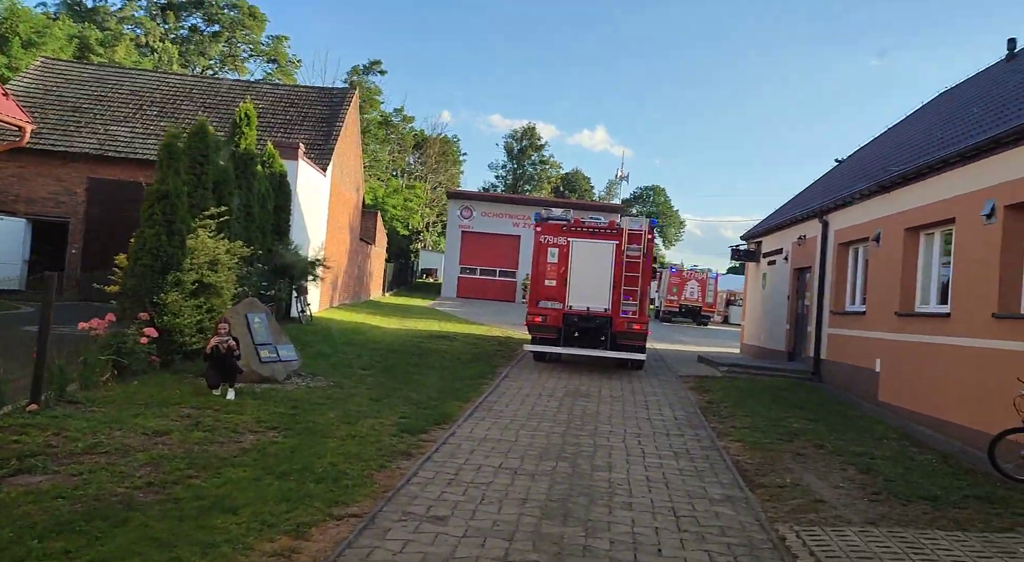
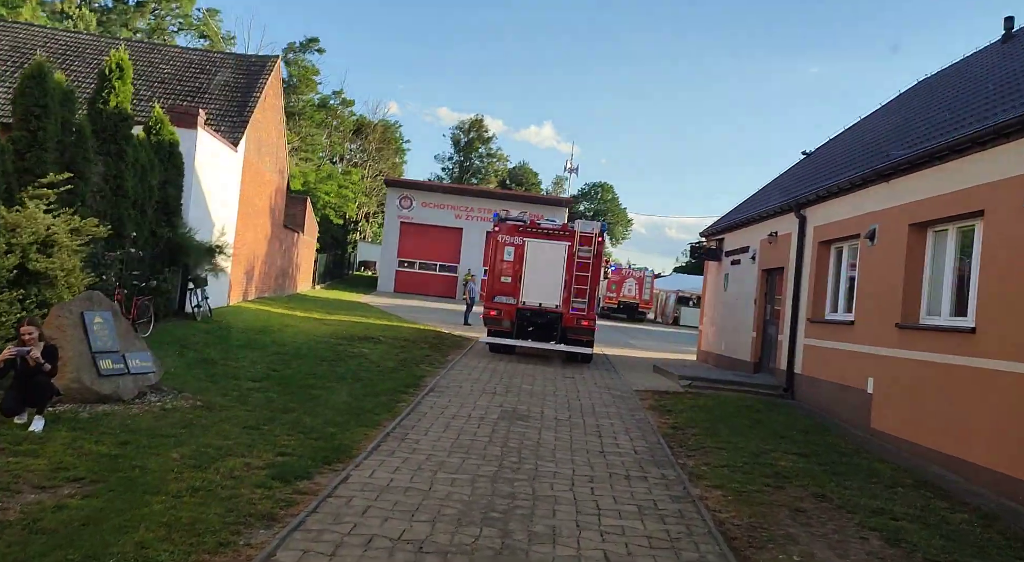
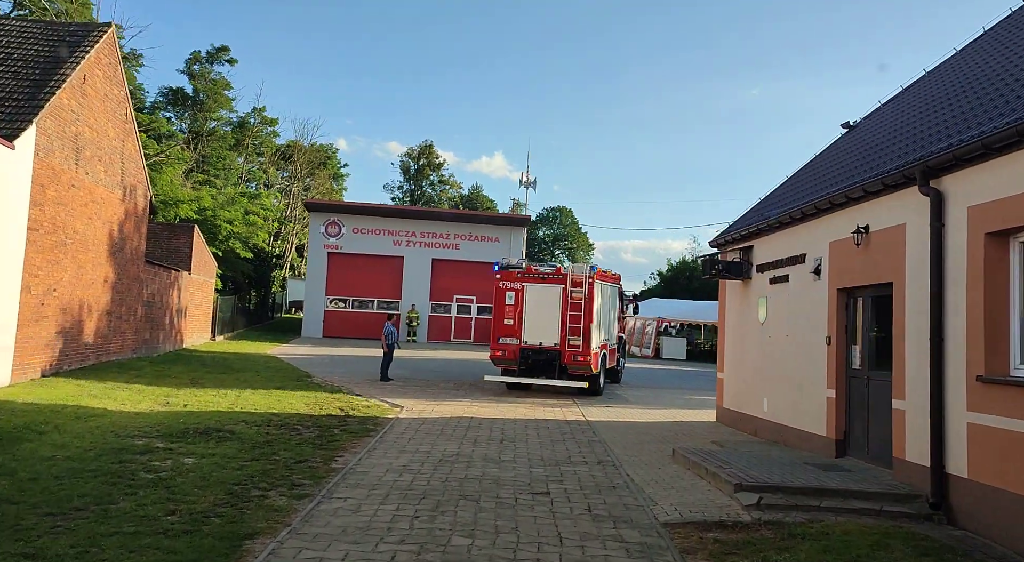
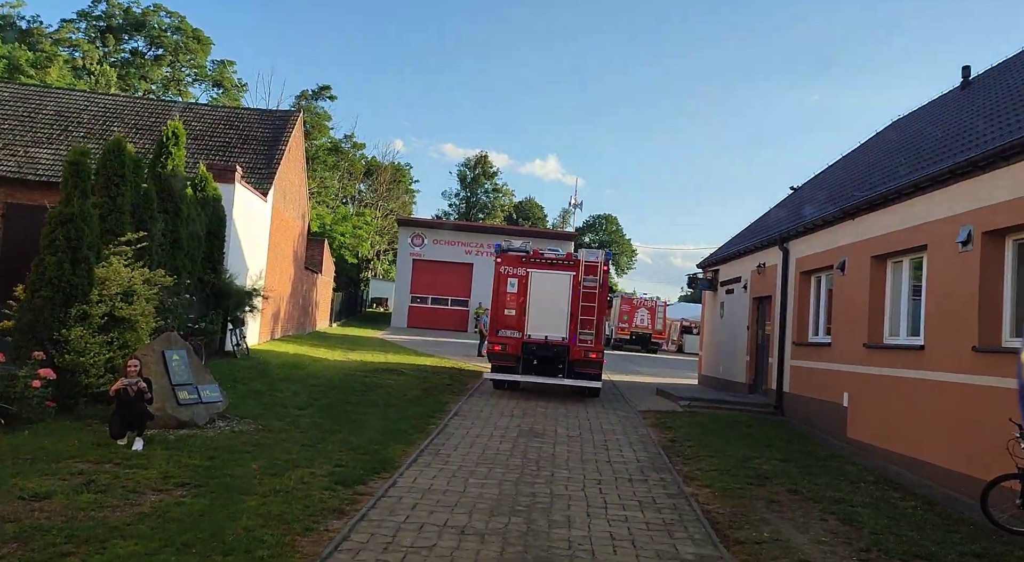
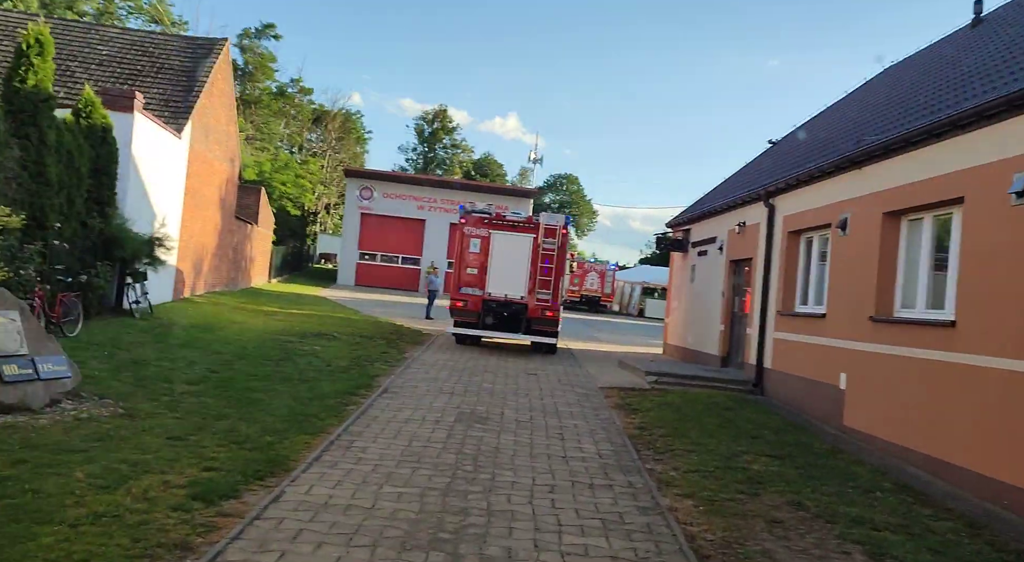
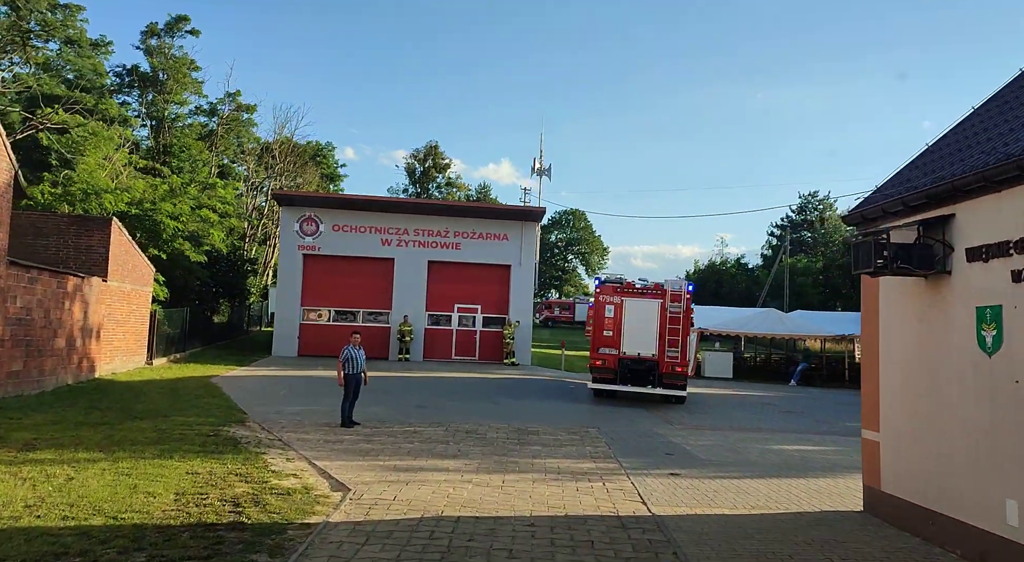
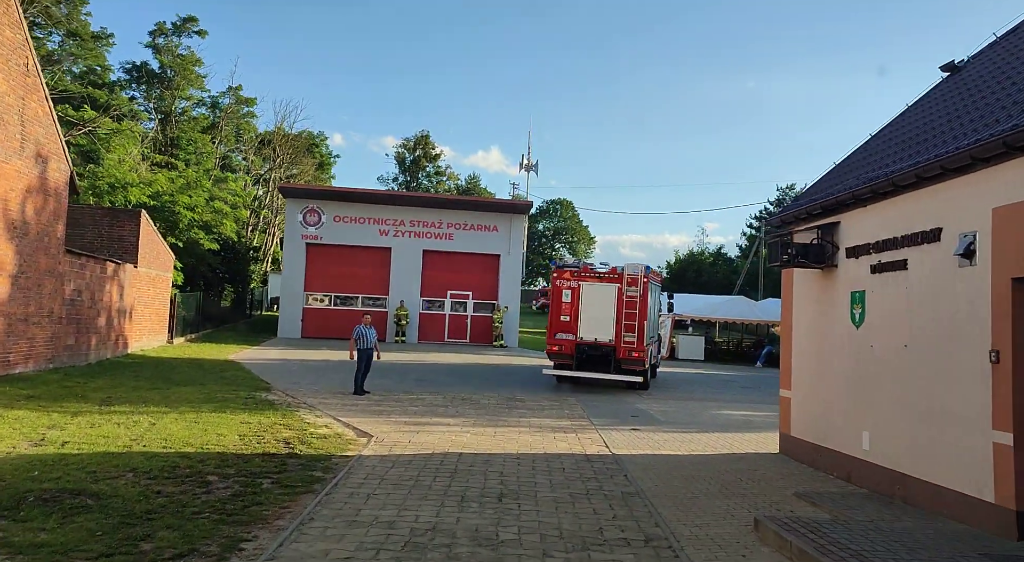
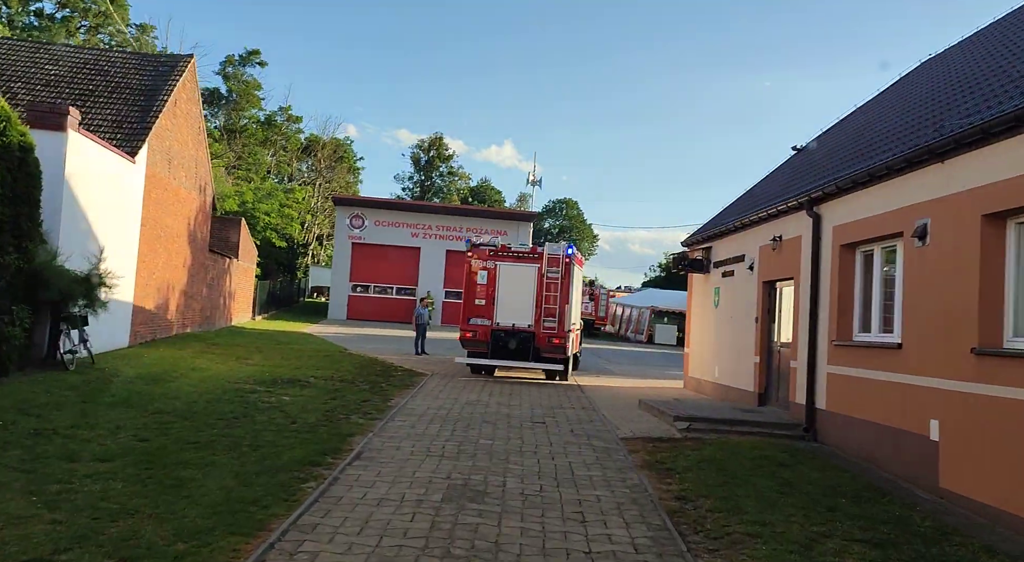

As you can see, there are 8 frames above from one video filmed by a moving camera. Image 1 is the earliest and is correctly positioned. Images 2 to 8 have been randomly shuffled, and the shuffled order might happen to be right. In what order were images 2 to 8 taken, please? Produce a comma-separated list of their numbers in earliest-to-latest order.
4, 2, 5, 8, 3, 7, 6
